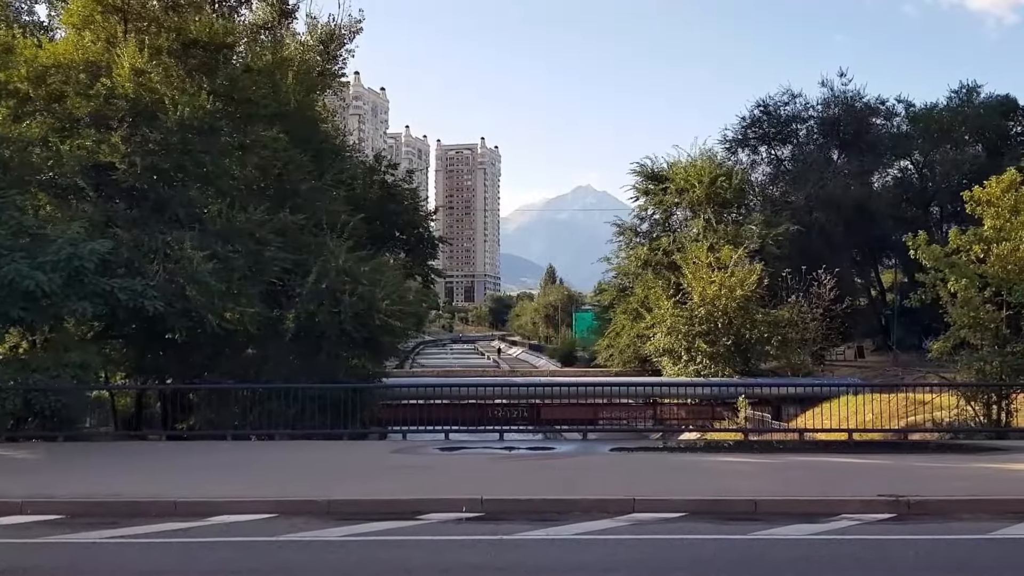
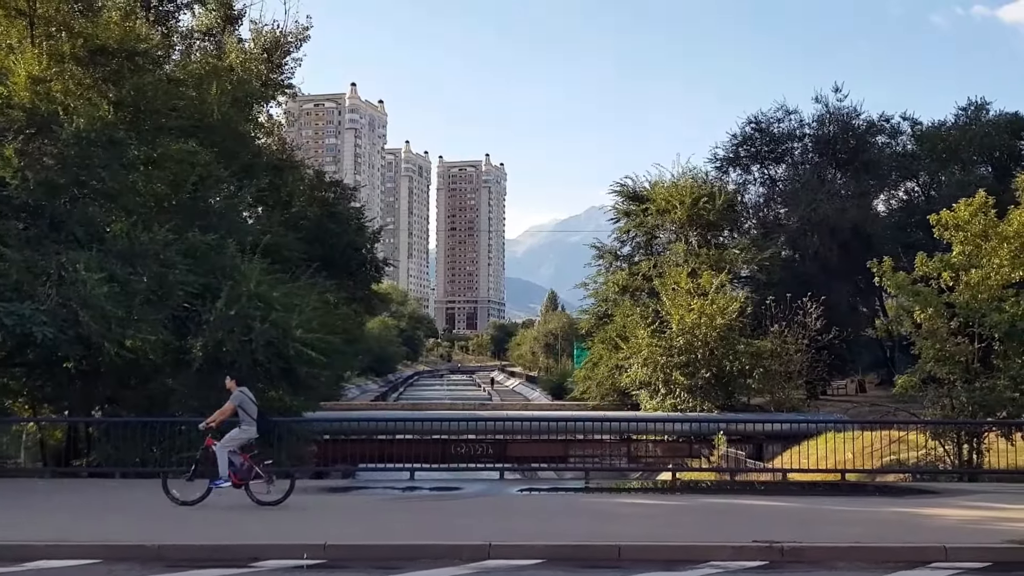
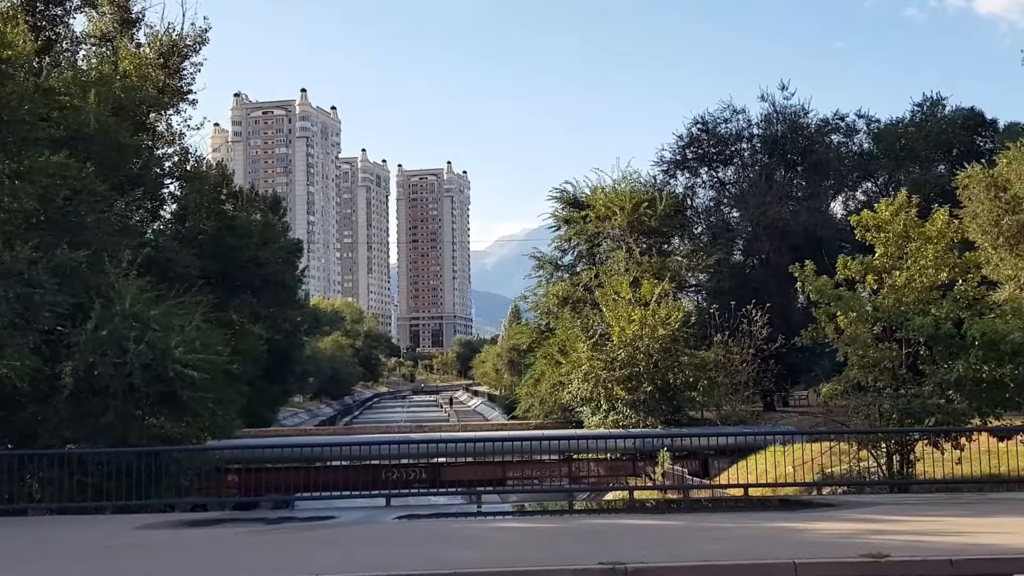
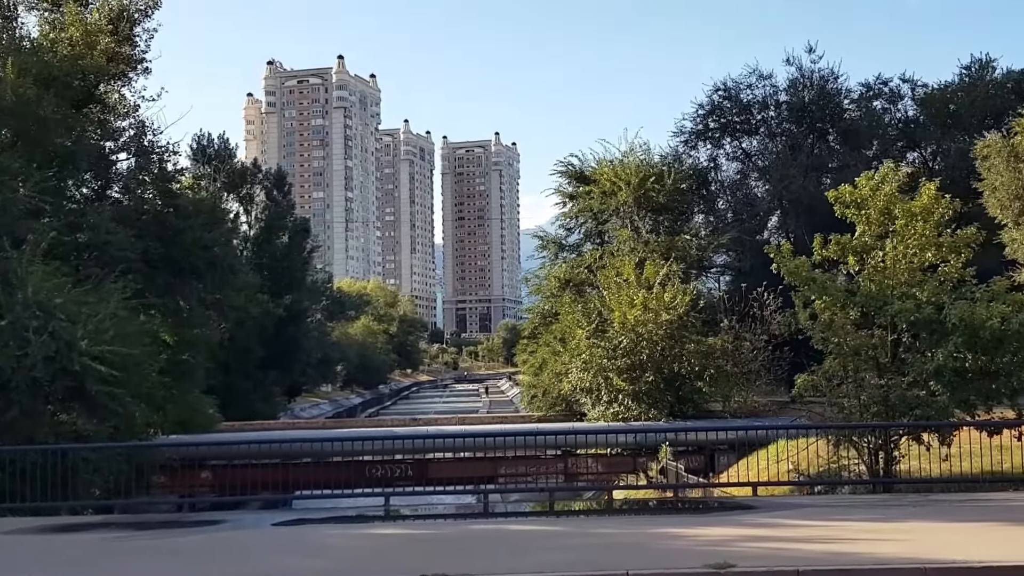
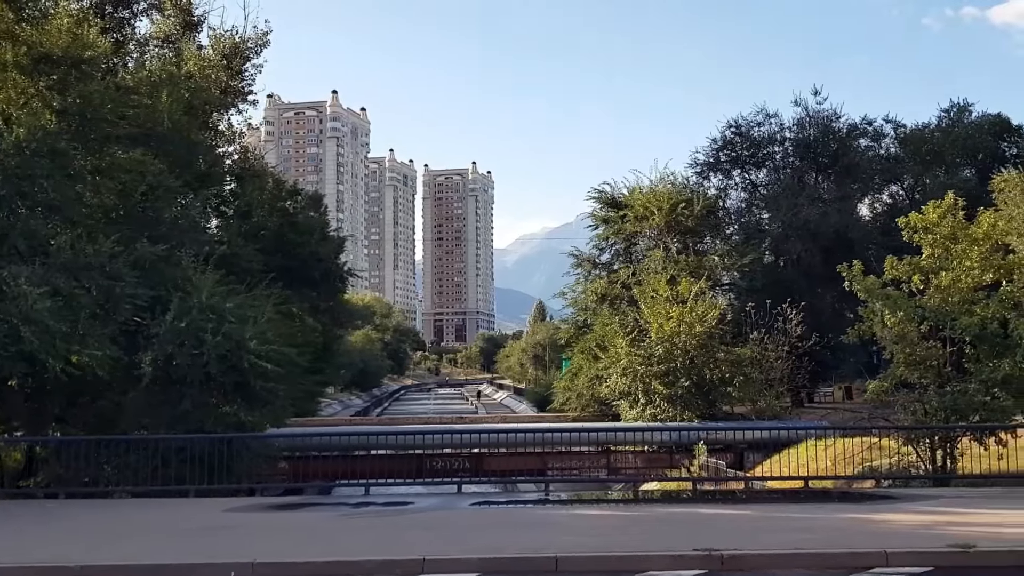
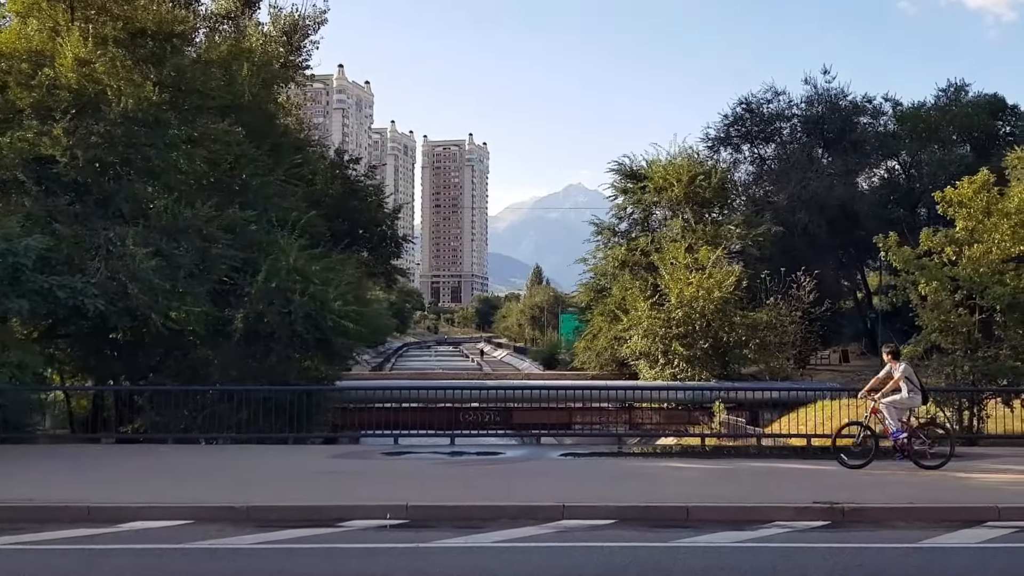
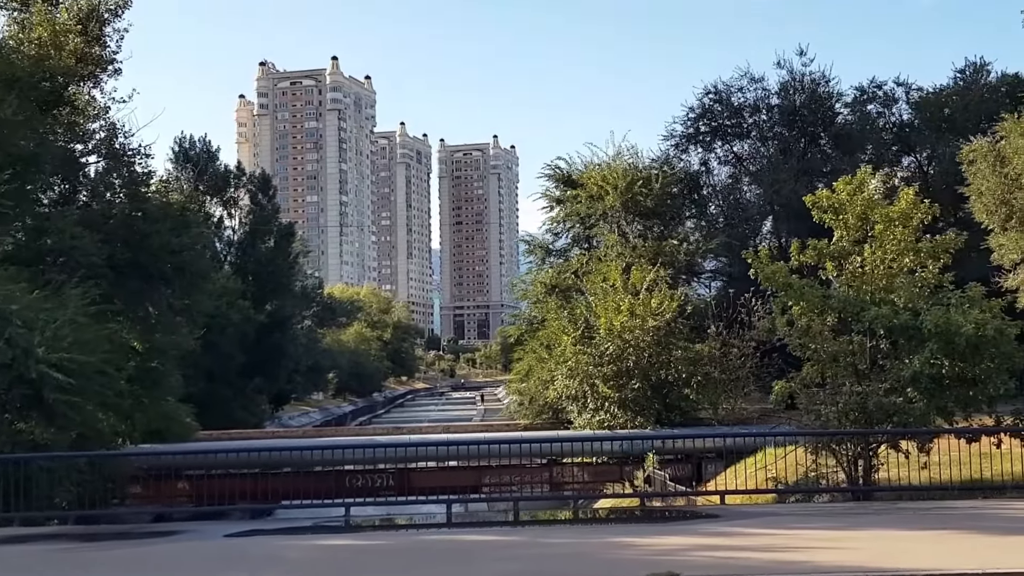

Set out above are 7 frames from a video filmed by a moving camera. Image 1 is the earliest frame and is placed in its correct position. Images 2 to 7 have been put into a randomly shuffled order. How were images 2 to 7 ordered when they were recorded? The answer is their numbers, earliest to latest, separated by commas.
6, 2, 5, 3, 4, 7
